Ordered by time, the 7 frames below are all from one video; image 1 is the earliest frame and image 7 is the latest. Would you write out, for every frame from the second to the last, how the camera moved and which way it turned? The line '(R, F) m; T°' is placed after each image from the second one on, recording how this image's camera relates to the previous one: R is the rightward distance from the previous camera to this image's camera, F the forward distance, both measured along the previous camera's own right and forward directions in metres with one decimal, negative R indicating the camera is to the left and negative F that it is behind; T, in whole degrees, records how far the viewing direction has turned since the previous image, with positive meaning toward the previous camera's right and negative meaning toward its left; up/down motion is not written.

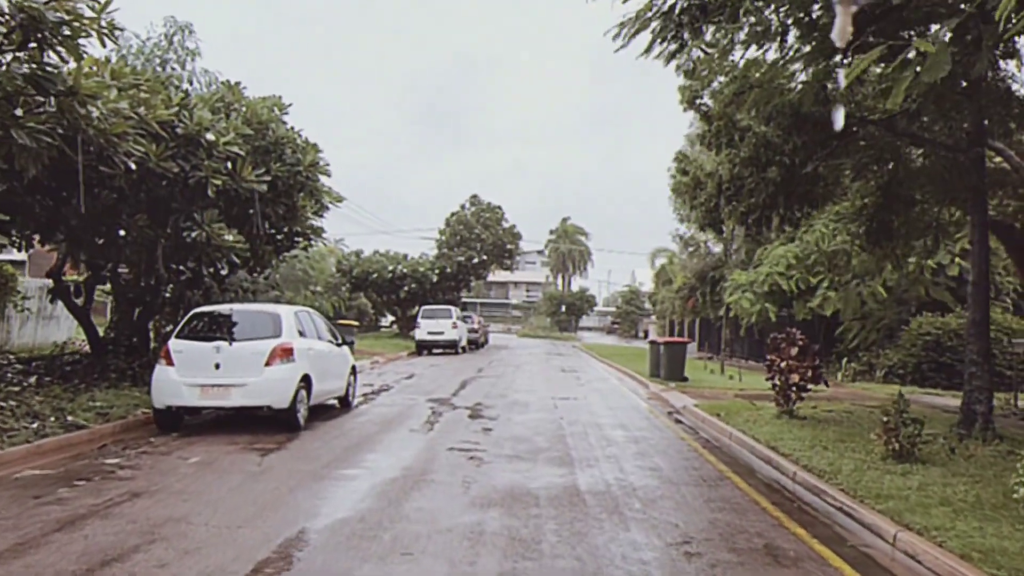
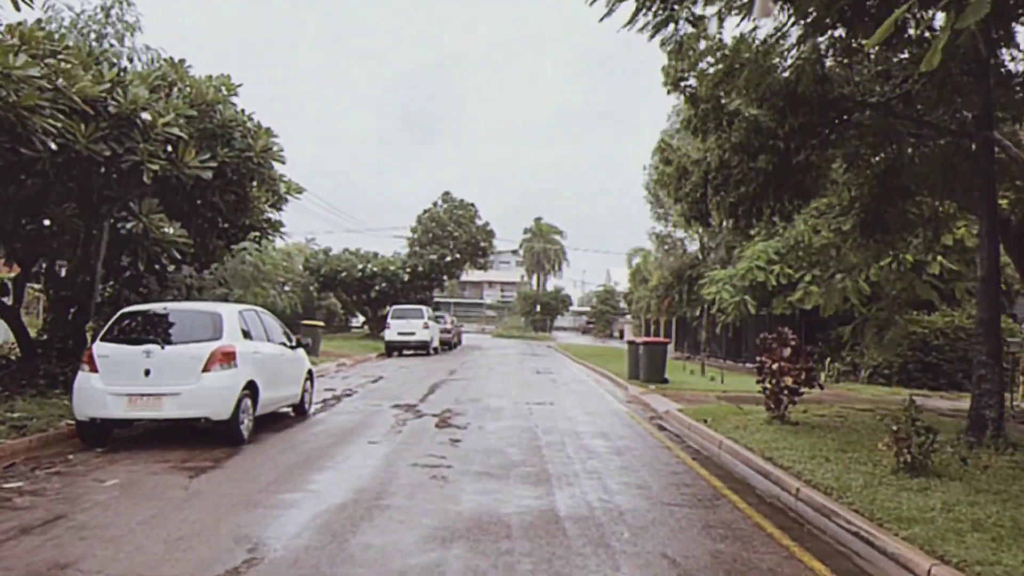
(+0.1, +1.2) m; +2°
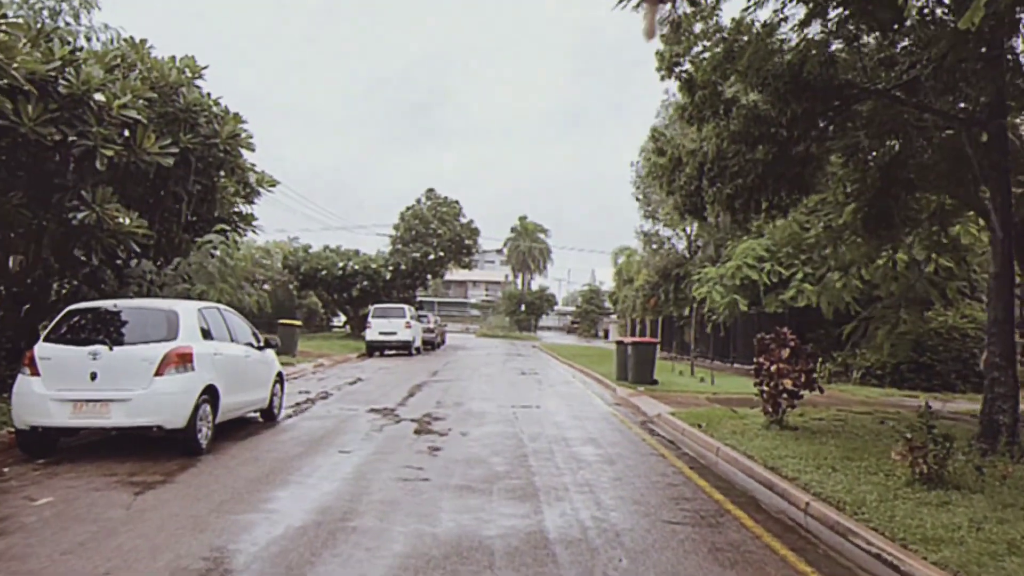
(0.0, +0.8) m; +1°
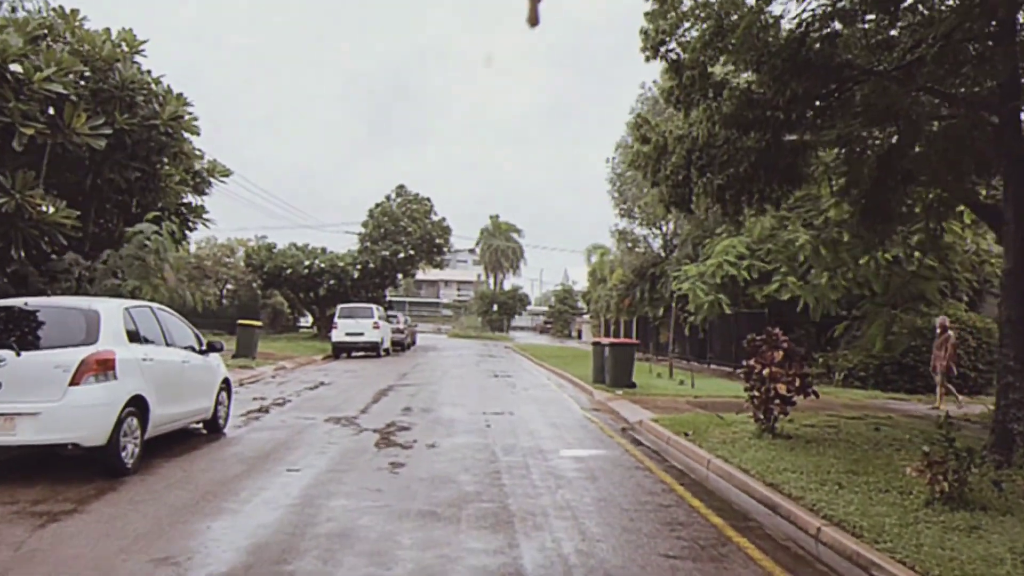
(0.0, +1.1) m; +2°
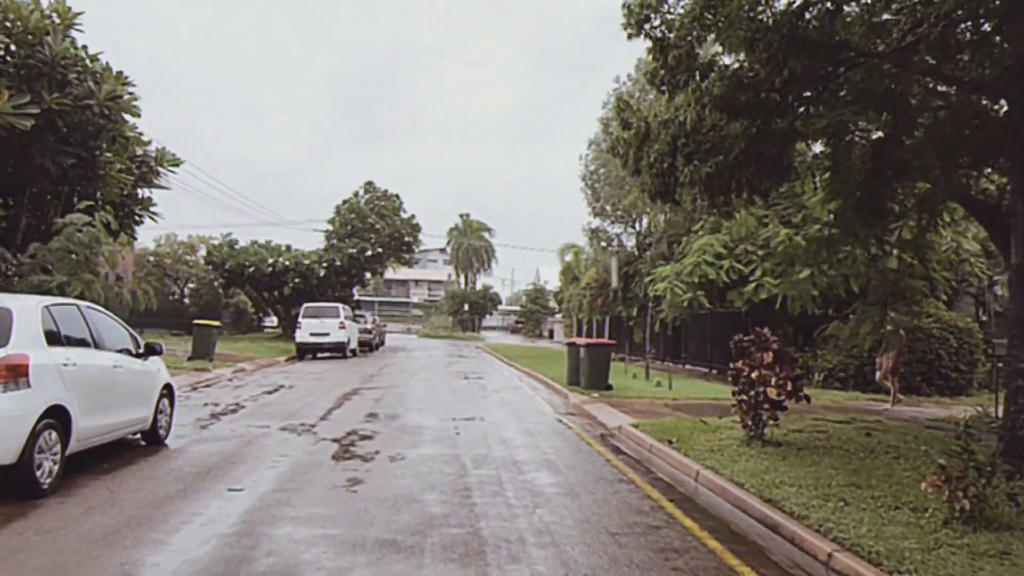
(0.0, +0.9) m; +2°
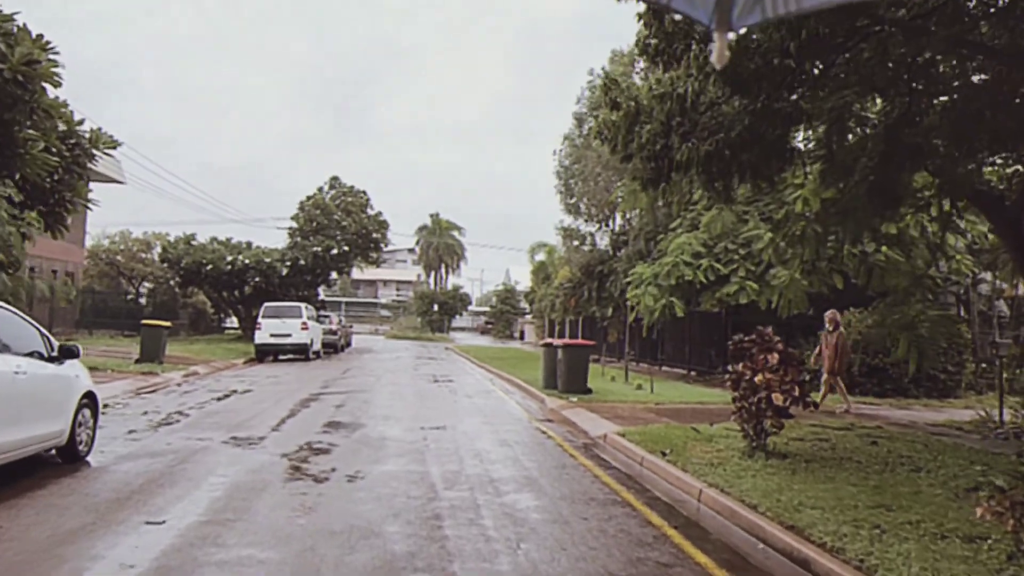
(-0.1, +1.3) m; +3°
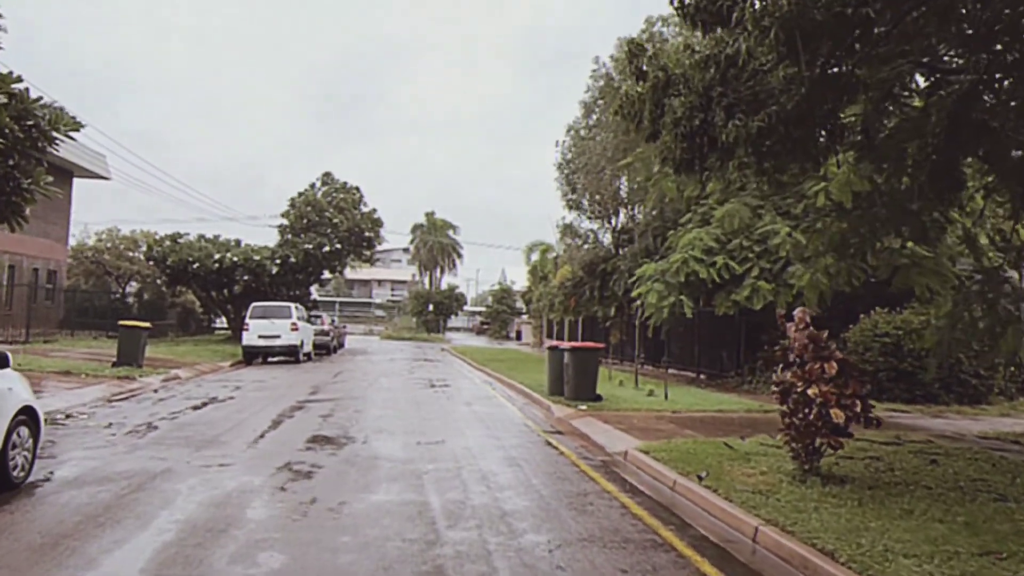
(-0.2, +1.4) m; 0°
